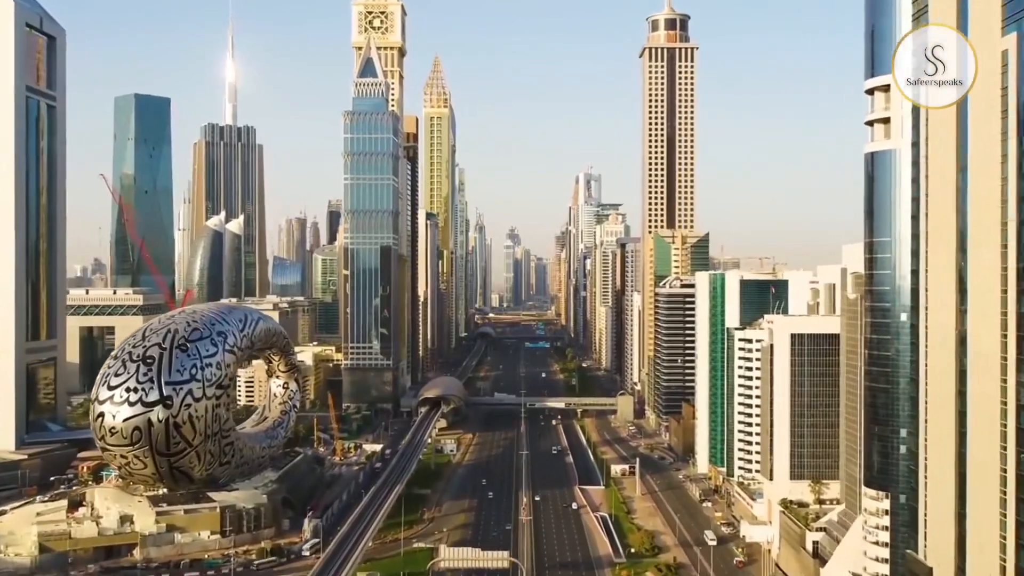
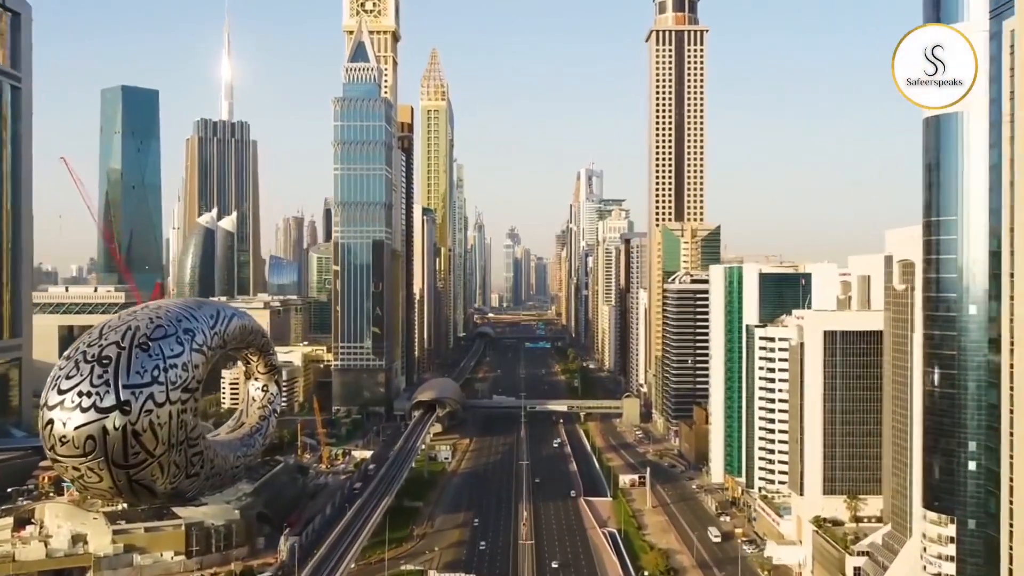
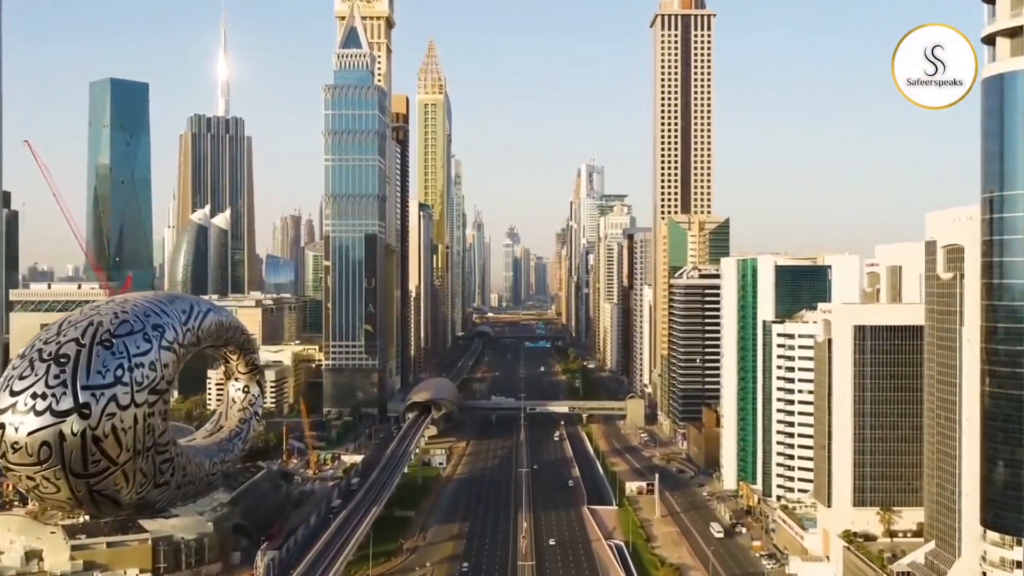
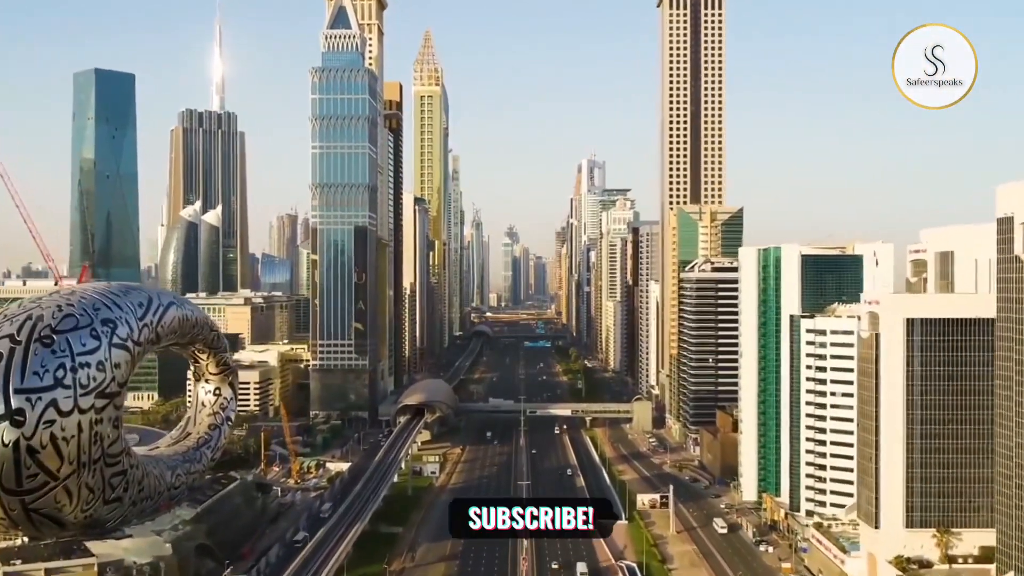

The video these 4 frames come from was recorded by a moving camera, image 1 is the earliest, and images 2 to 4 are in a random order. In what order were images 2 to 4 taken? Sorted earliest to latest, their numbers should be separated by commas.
2, 3, 4
